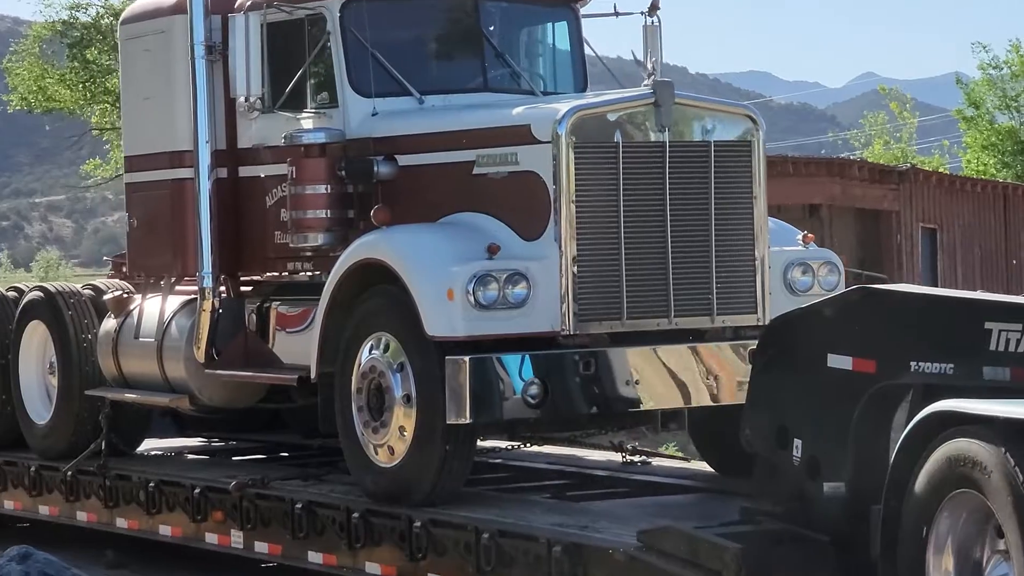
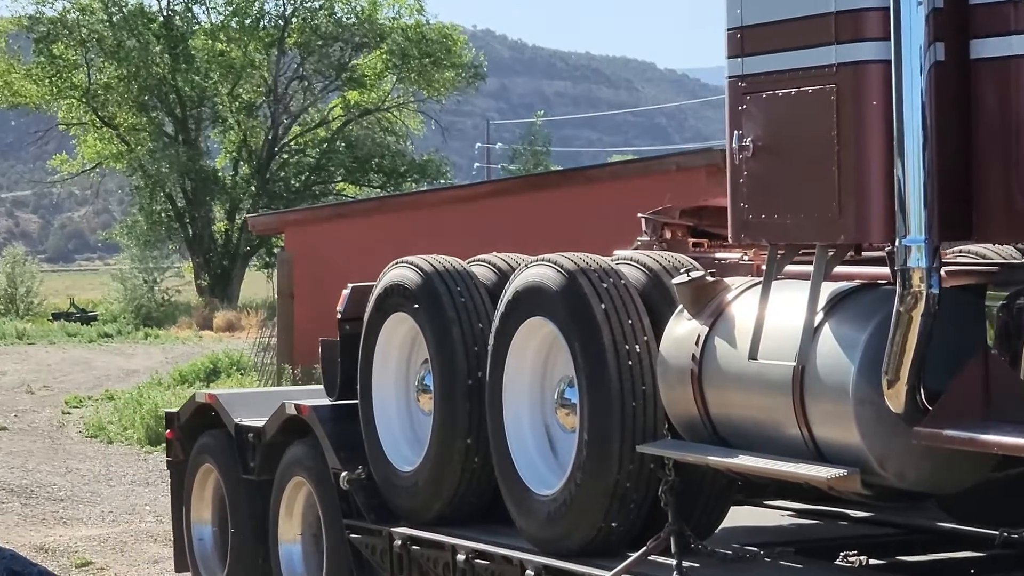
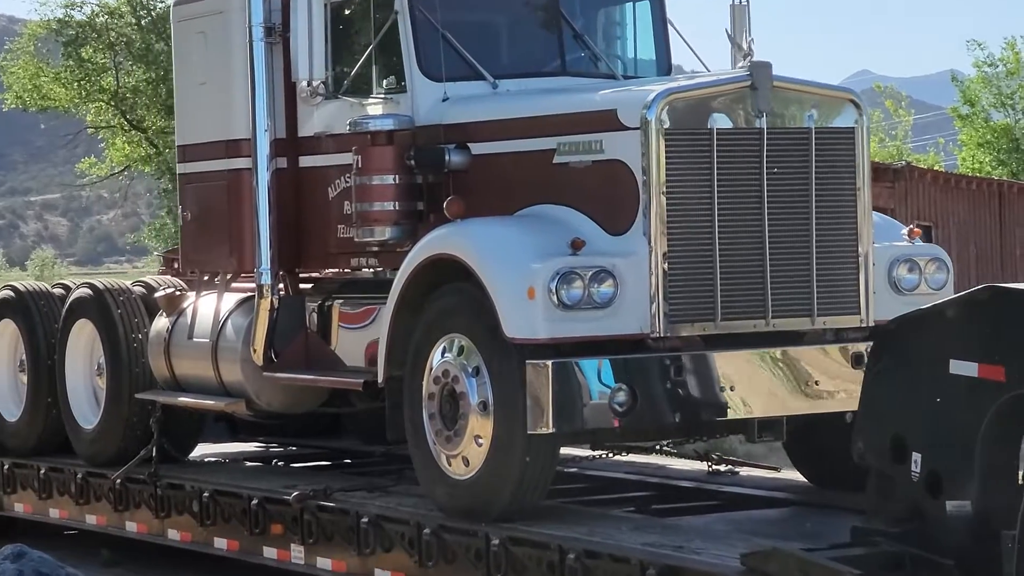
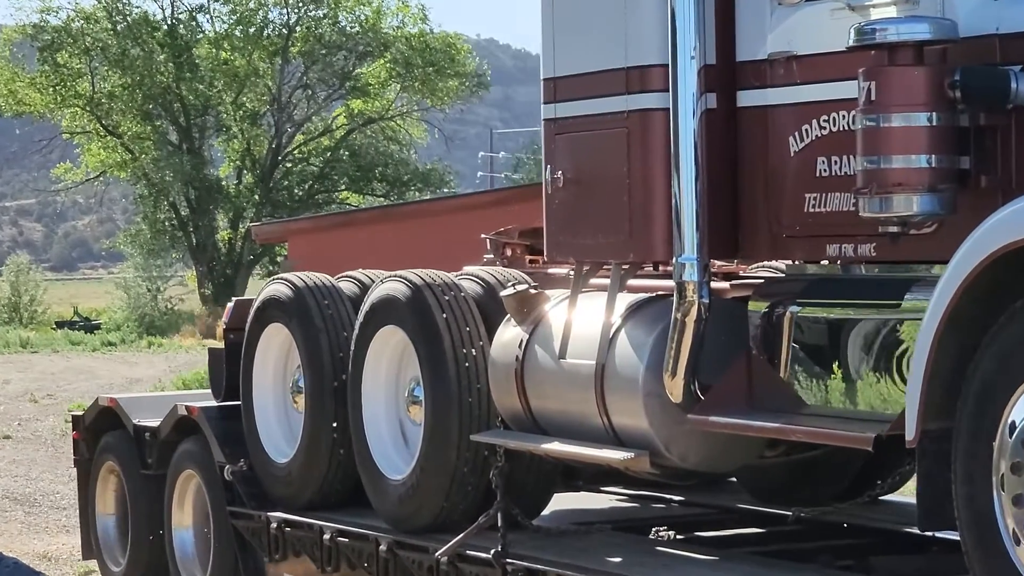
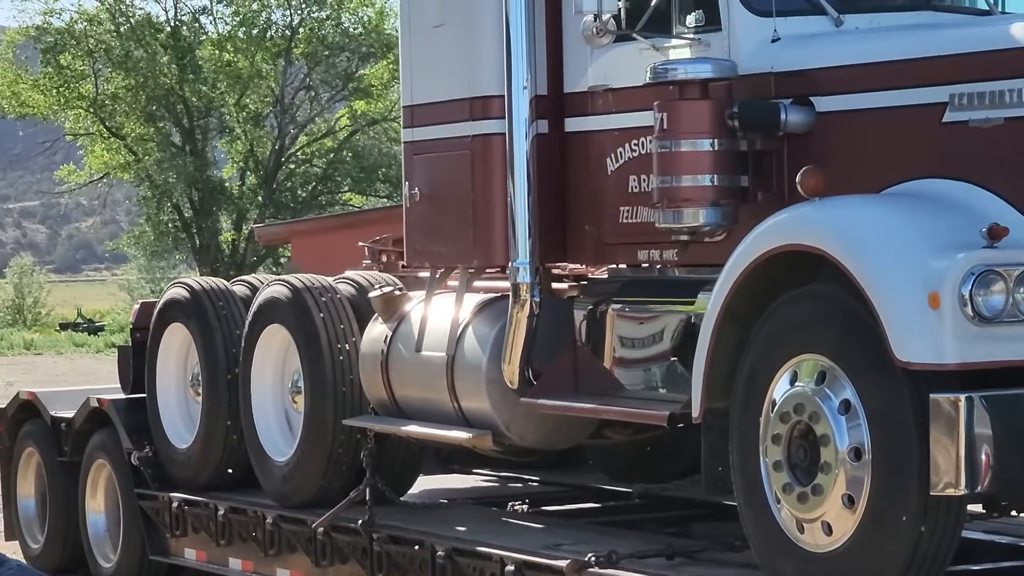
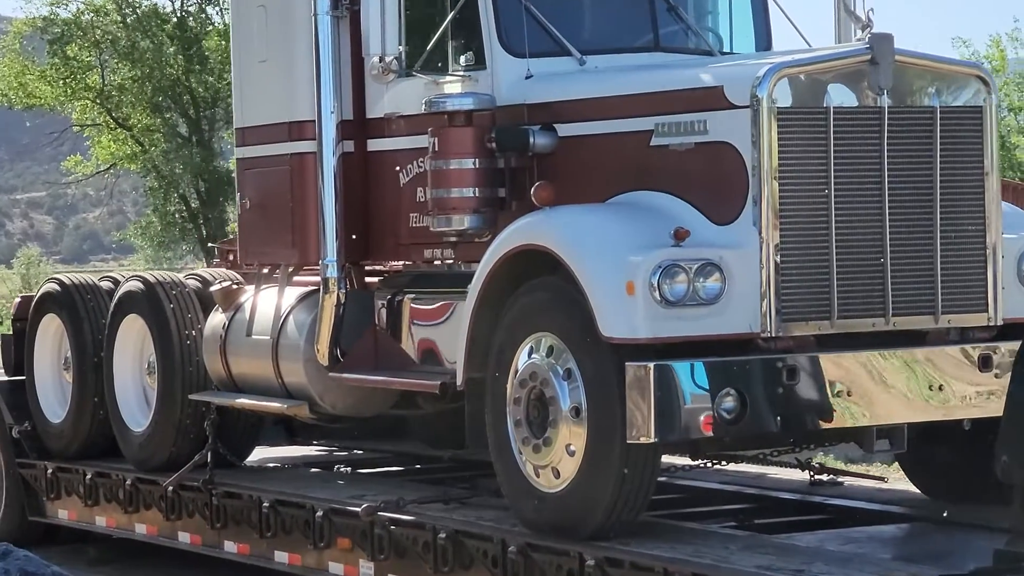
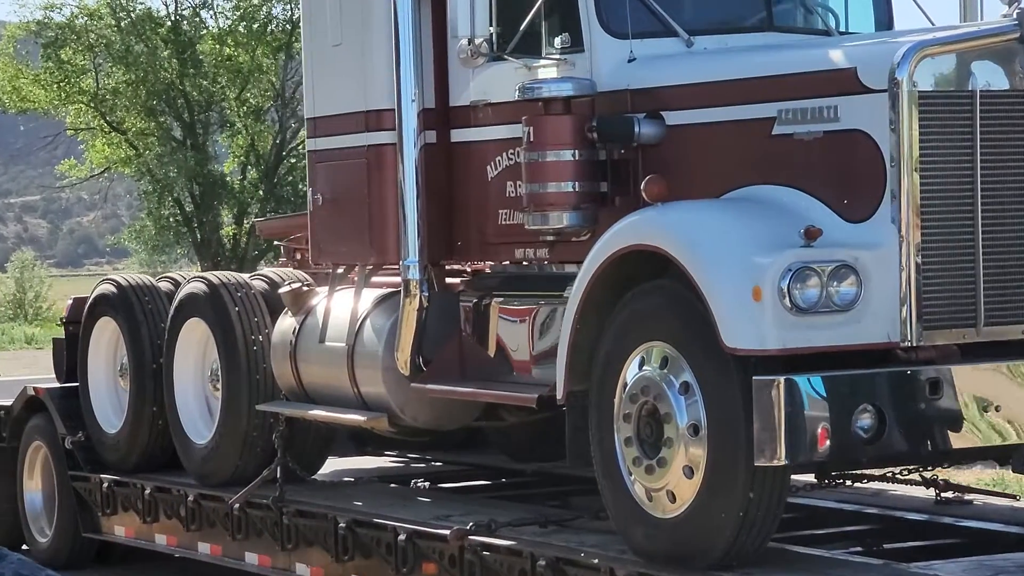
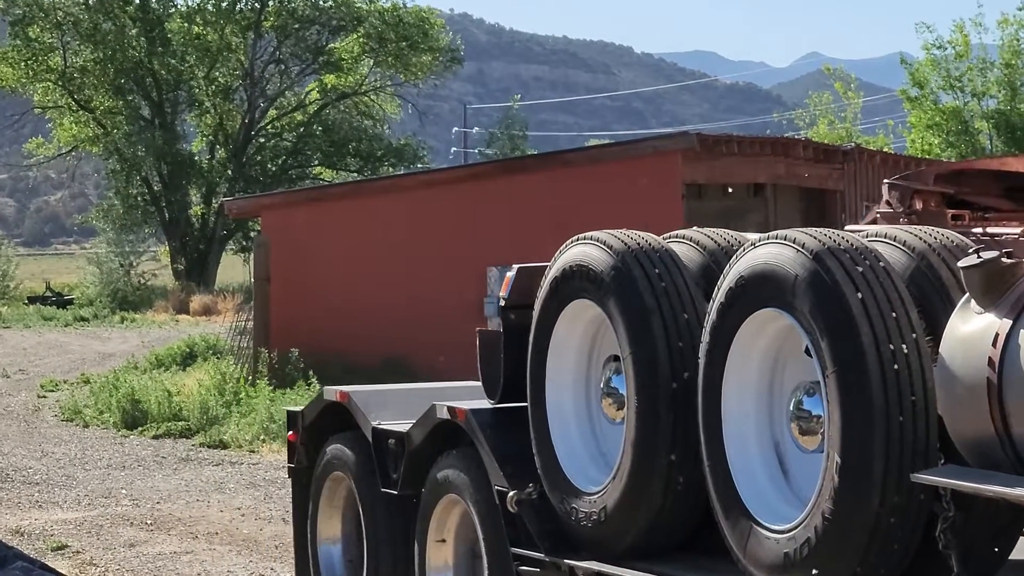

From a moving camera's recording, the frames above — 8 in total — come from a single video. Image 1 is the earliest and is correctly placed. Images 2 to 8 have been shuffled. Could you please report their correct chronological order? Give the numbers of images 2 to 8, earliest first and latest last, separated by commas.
3, 6, 7, 5, 4, 2, 8
